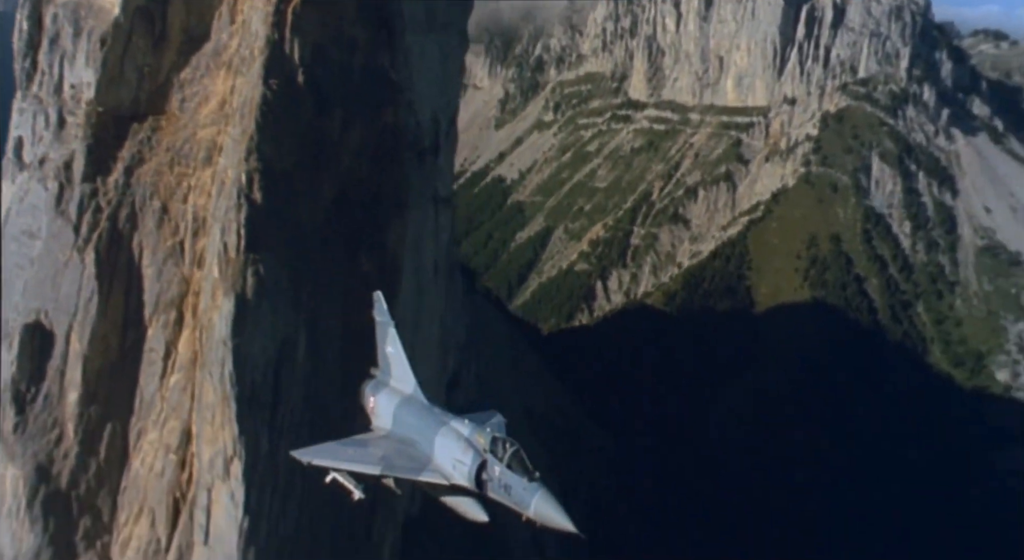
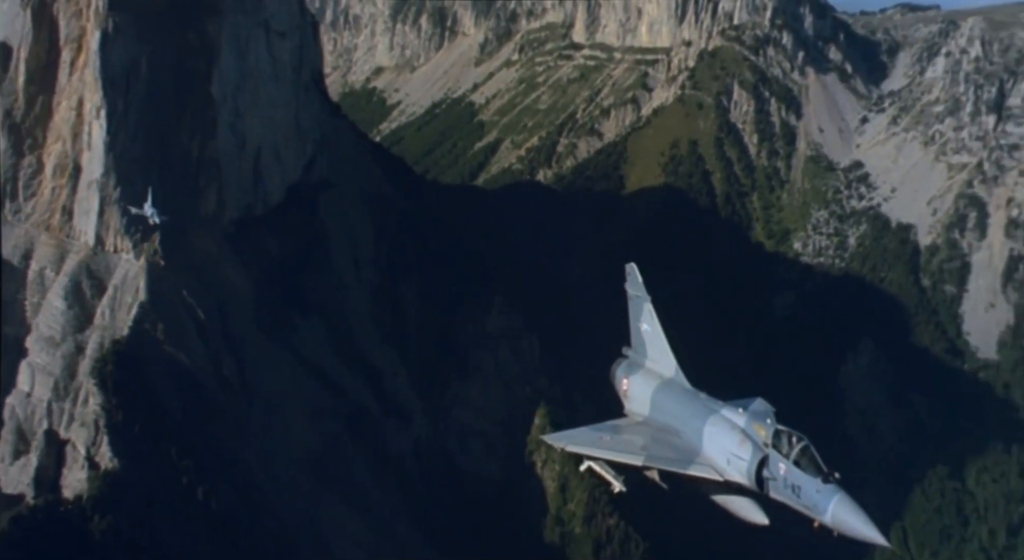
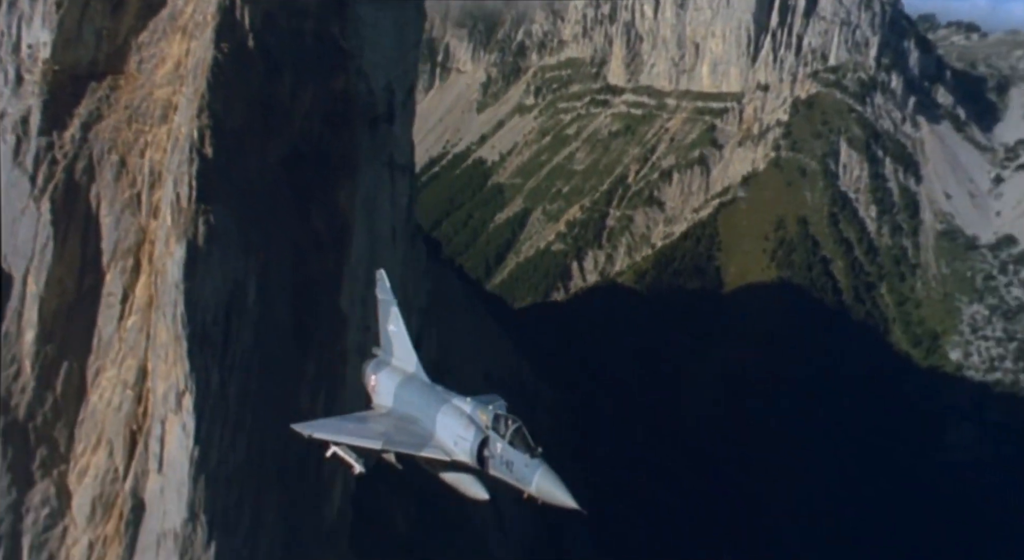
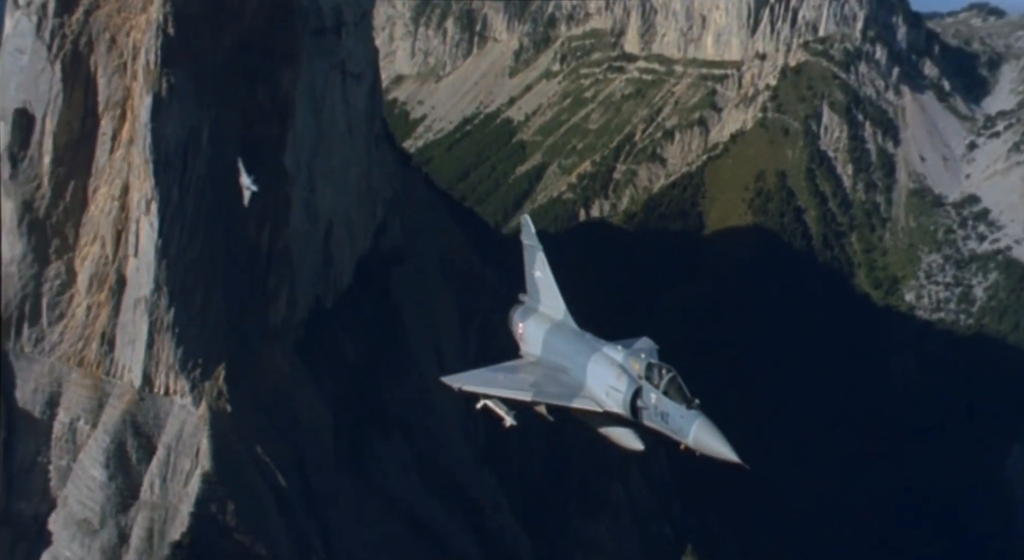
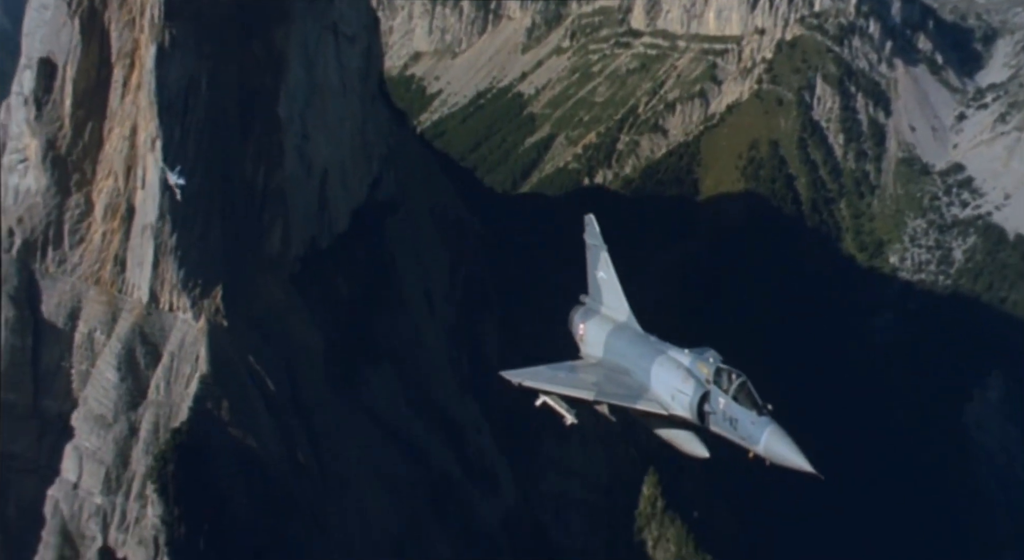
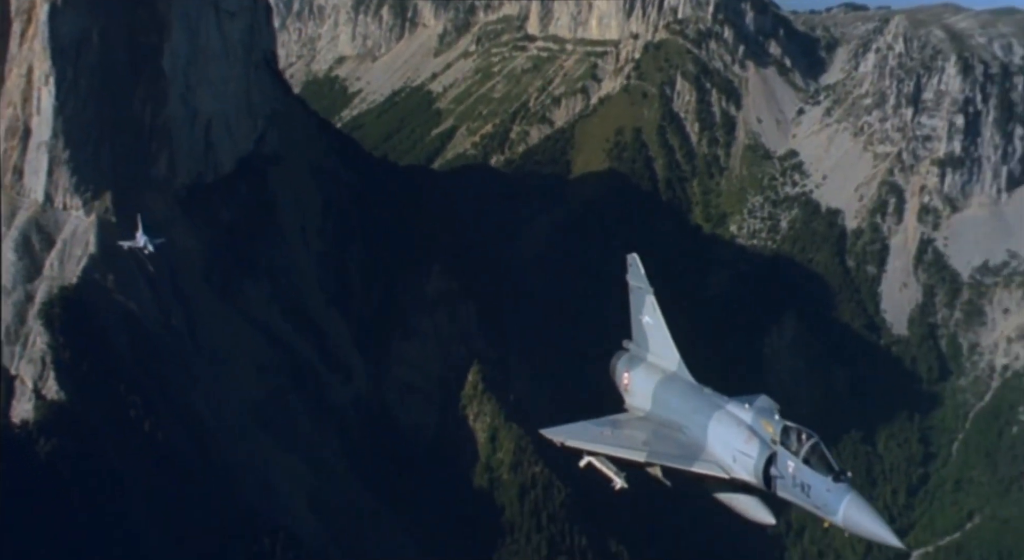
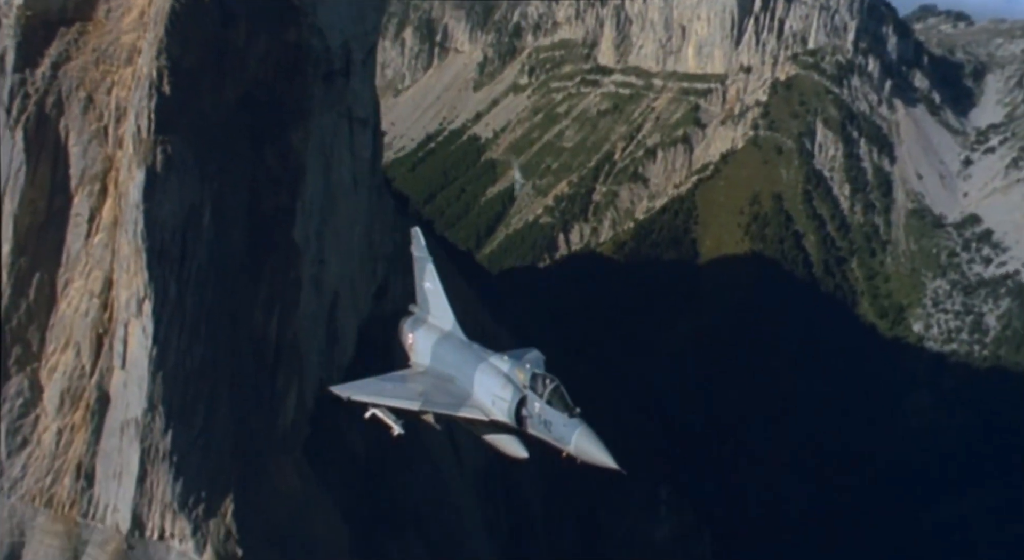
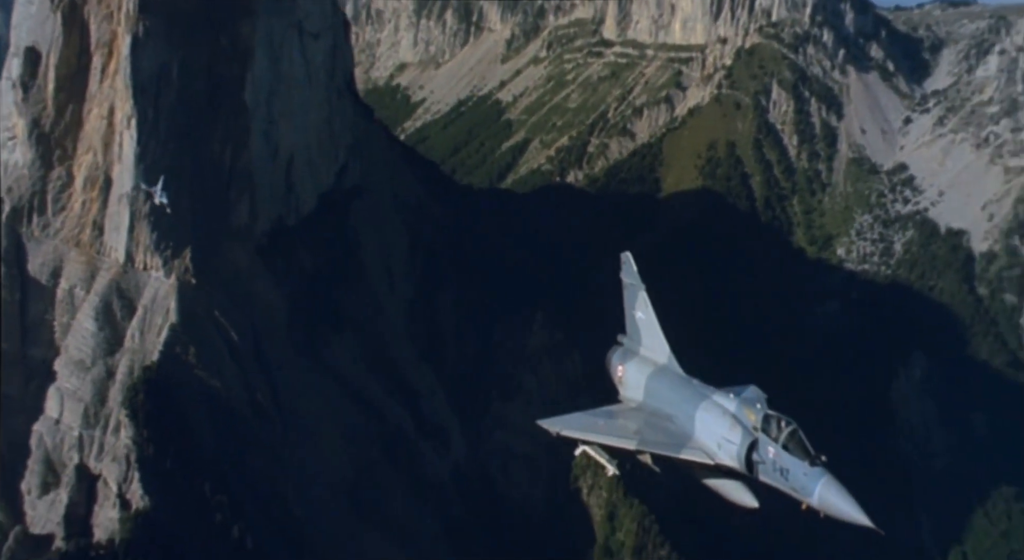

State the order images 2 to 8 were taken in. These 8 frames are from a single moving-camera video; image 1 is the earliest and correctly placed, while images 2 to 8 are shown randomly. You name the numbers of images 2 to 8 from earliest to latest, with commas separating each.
3, 7, 4, 5, 8, 2, 6
